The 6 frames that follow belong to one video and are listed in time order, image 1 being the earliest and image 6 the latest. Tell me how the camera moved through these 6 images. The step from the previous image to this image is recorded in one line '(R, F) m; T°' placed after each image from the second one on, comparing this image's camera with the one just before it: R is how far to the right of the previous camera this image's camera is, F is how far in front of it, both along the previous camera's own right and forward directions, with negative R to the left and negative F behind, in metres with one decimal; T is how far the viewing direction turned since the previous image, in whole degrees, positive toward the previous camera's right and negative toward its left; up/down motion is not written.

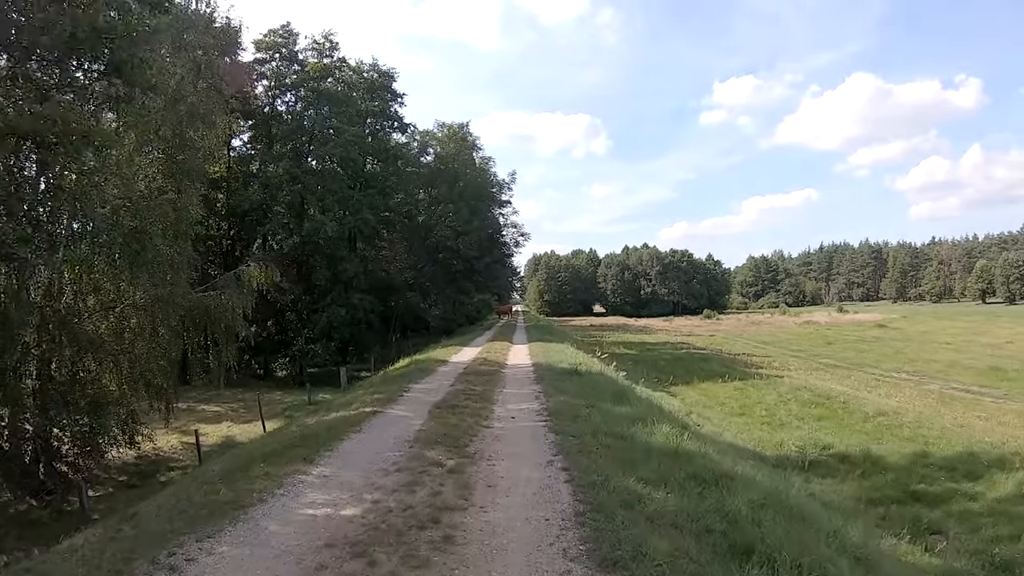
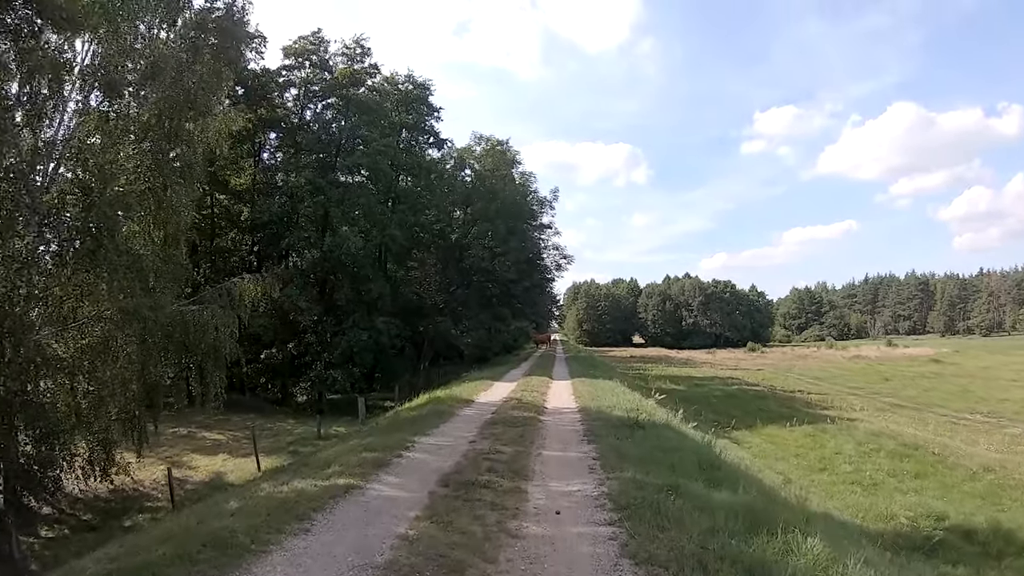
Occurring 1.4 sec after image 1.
(-0.1, +3.2) m; -3°
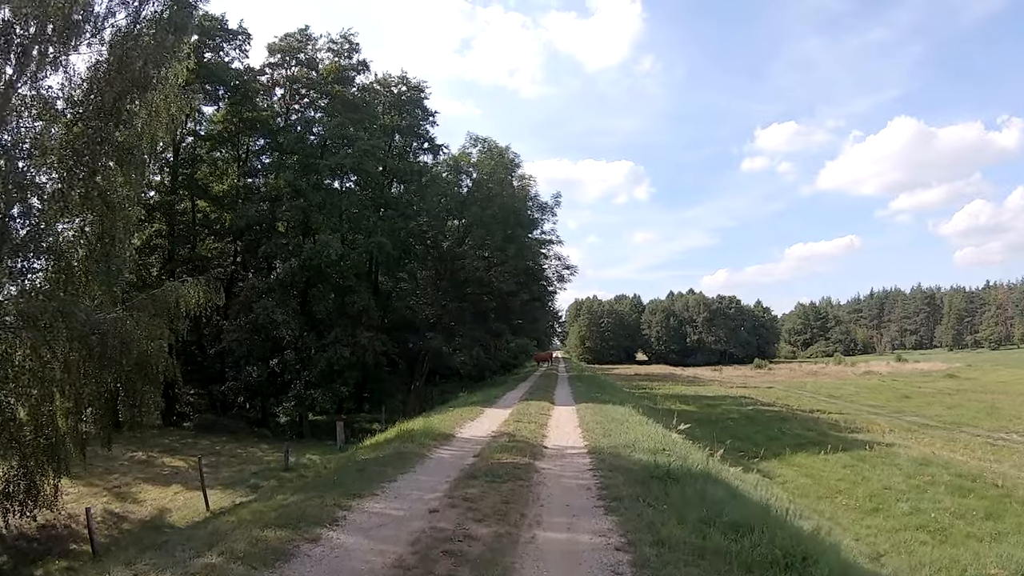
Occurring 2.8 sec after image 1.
(+0.2, +2.9) m; 0°
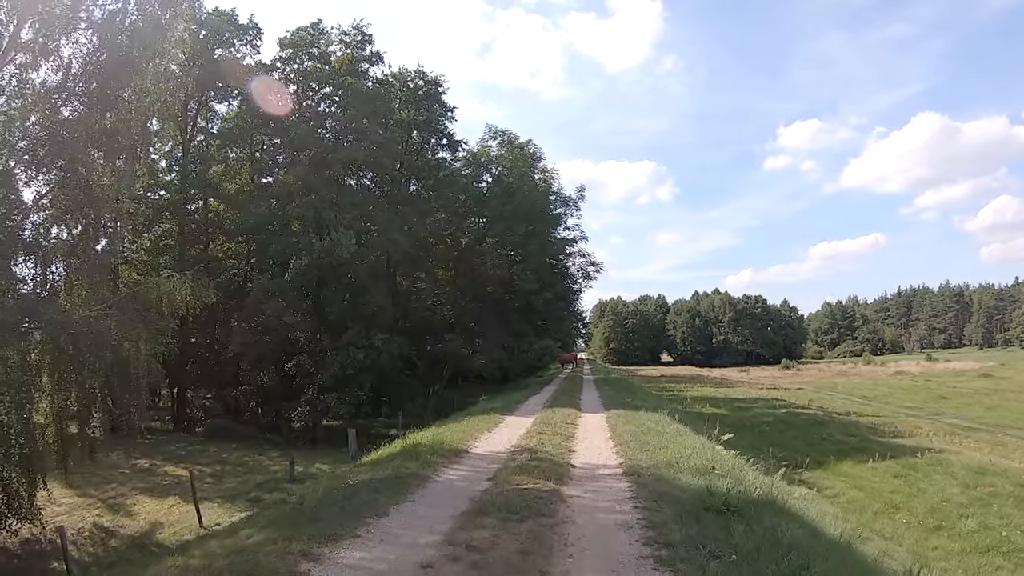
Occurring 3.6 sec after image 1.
(0.0, +1.5) m; -2°
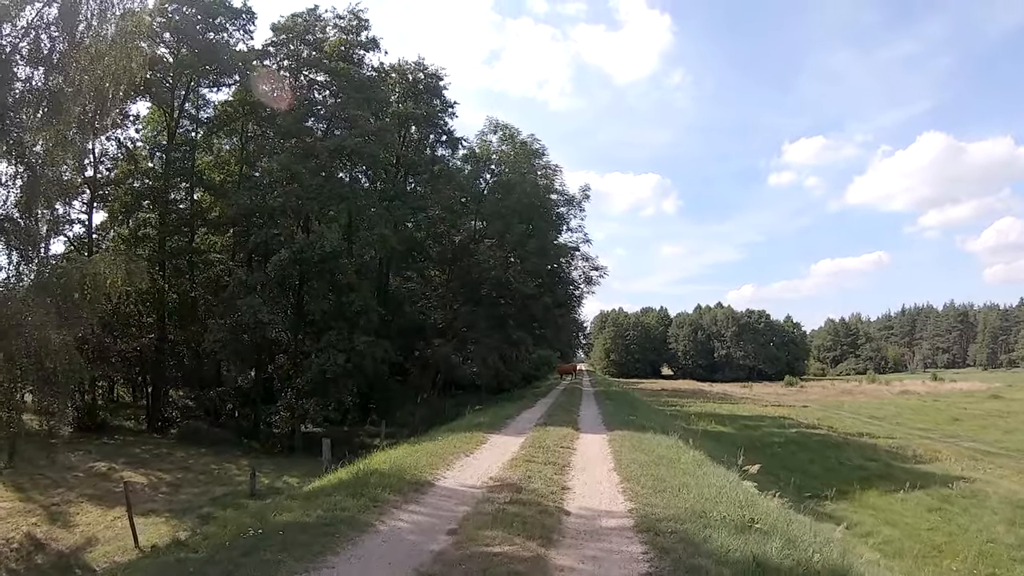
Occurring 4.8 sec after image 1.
(+0.2, +2.0) m; 0°
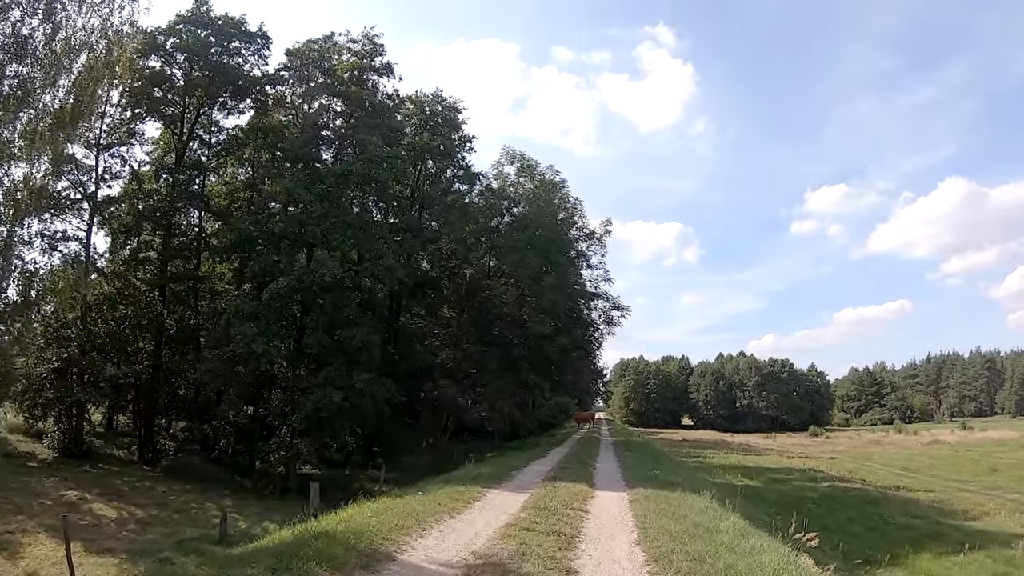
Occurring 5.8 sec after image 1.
(+0.2, +1.7) m; -2°
